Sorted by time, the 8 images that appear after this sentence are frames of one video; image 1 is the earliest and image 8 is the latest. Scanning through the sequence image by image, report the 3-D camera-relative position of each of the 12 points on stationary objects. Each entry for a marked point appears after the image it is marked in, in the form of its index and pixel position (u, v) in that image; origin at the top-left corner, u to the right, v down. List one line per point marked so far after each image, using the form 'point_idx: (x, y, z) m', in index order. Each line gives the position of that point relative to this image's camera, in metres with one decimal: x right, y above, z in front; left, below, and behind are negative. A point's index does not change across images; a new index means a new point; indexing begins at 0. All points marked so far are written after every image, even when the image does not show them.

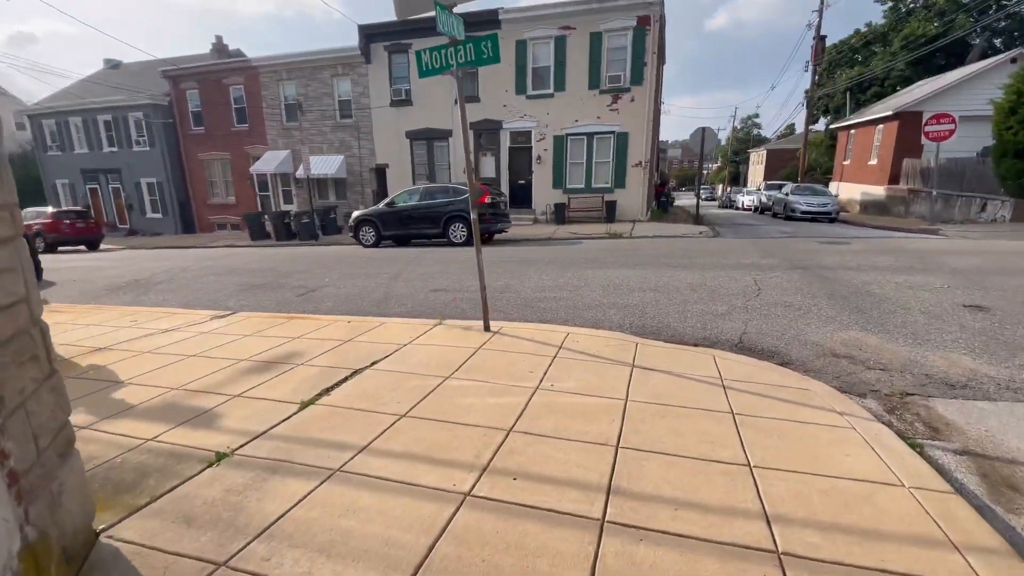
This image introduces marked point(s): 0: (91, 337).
0: (-5.5, -0.6, +6.1) m
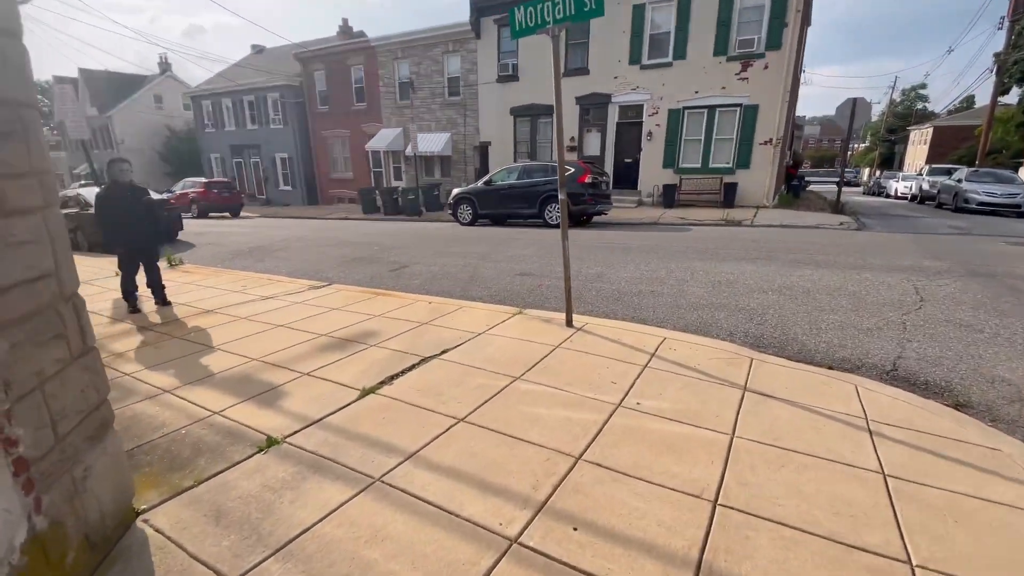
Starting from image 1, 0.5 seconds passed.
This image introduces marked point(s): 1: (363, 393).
0: (-4.3, -0.2, +6.6) m
1: (-1.2, -0.8, +3.7) m
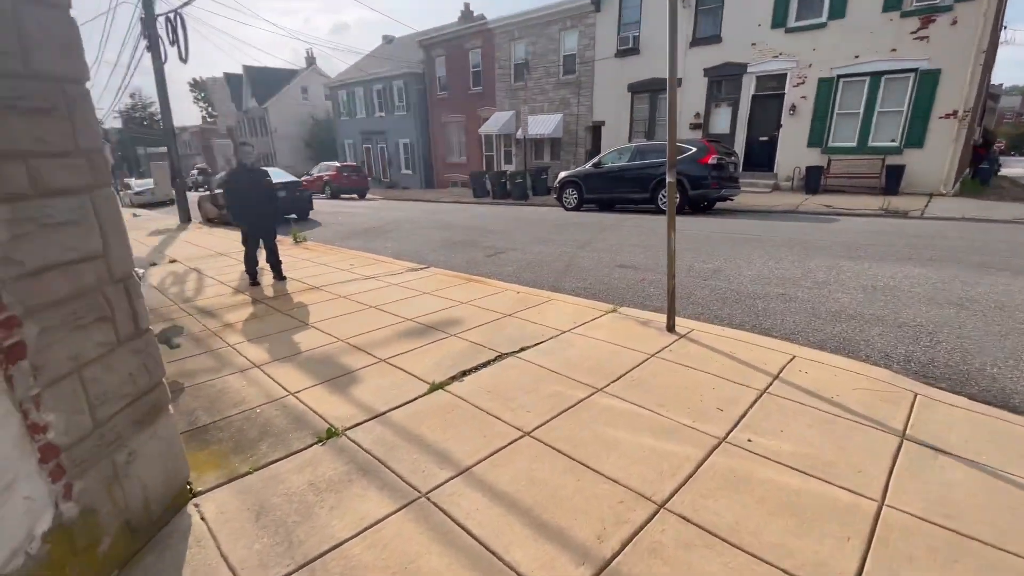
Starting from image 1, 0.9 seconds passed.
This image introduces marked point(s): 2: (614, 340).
0: (-3.0, +0.2, +7.0) m
1: (-0.6, -0.7, +3.5) m
2: (+0.9, -0.5, +4.2) m
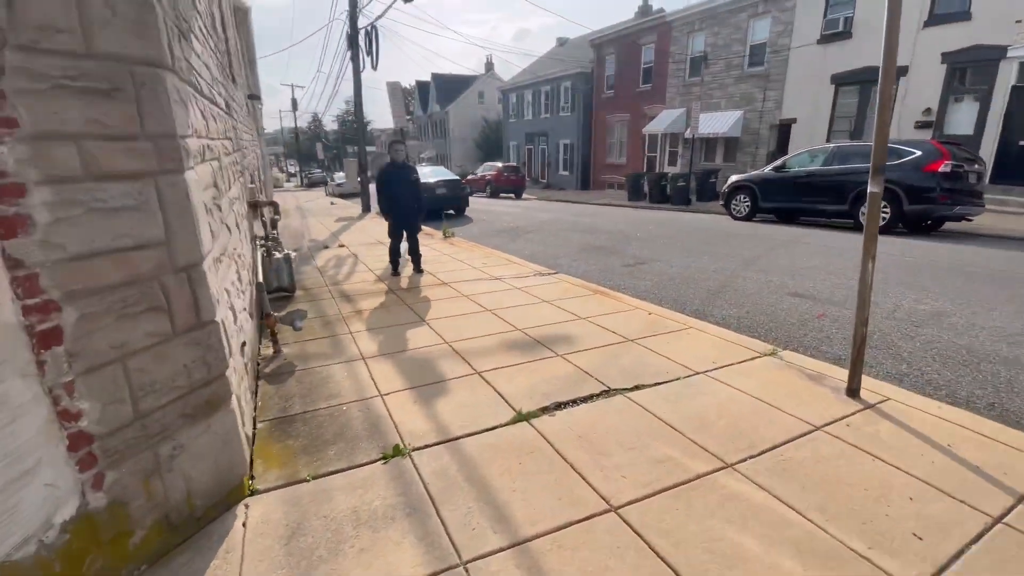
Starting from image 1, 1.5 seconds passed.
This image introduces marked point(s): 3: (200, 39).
0: (-1.0, +0.3, +7.1) m
1: (0.0, -0.8, +3.0) m
2: (+1.7, -0.7, +3.3) m
3: (-2.2, +1.7, +3.3) m
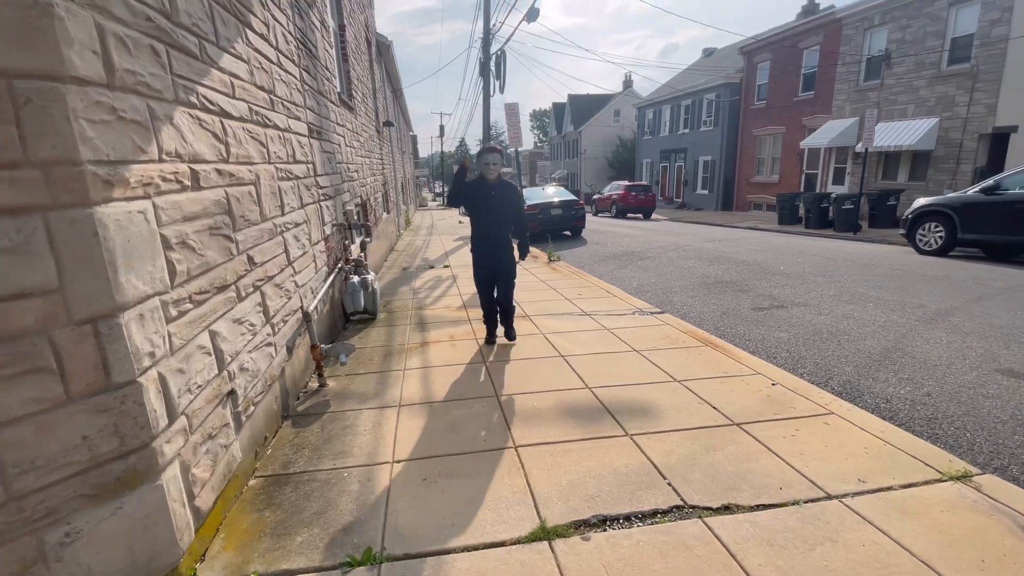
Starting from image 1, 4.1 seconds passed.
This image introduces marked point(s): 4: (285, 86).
0: (+0.3, -0.2, +6.5) m
1: (+0.1, -1.1, +2.2) m
2: (+1.8, -1.2, +2.0) m
3: (-1.8, +1.5, +3.2) m
4: (-1.9, +1.7, +4.0) m
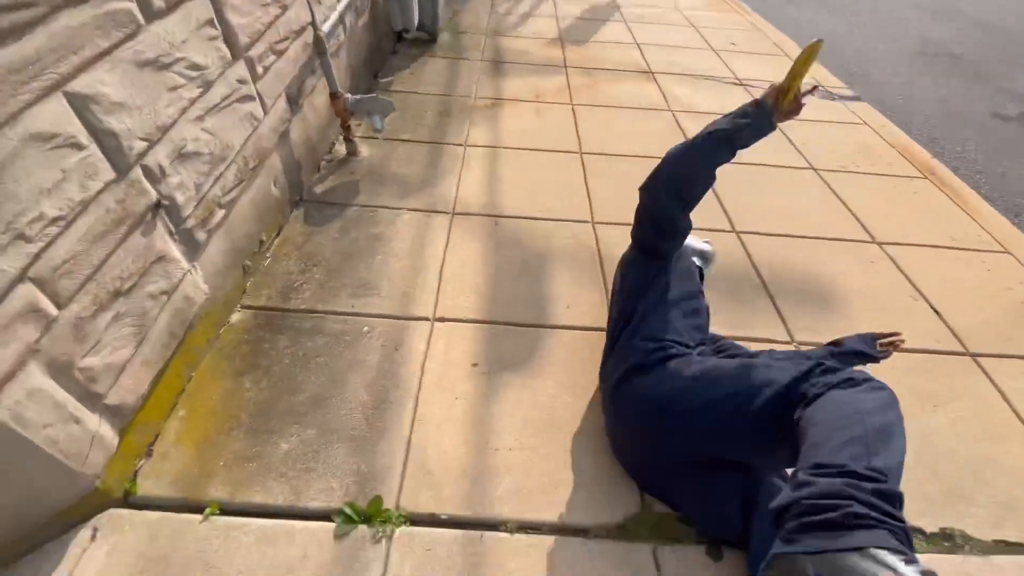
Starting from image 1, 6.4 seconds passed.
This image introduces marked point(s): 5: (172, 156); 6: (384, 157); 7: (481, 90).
0: (+1.4, +2.3, +4.5) m
1: (+0.4, -0.7, +1.4) m
2: (+2.0, -1.1, +1.1) m
3: (-1.0, +2.4, +0.9) m
4: (-1.0, +3.0, +1.5) m
5: (-1.1, +0.4, +1.5) m
6: (-0.8, +0.8, +2.9) m
7: (-0.2, +1.5, +3.6) m
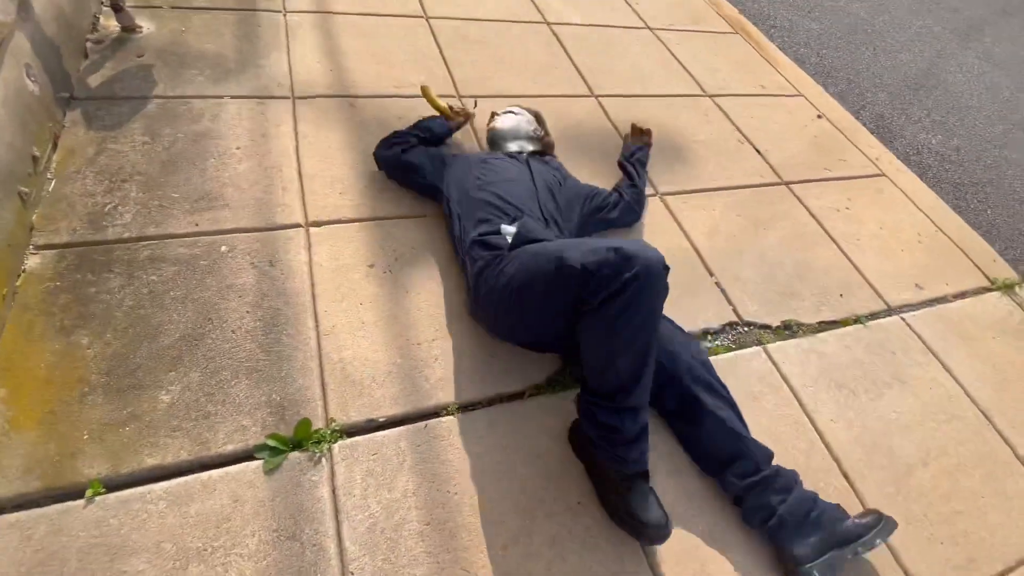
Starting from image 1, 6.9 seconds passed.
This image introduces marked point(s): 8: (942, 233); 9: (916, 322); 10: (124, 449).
0: (-0.2, +3.3, +4.0) m
1: (+0.2, -0.3, +1.5) m
2: (+1.8, -0.5, +1.8) m
3: (-1.3, +2.4, 0.0) m
4: (-1.6, +3.1, +0.4) m
5: (-1.4, +0.5, +0.9) m
6: (-1.6, +1.2, +2.2) m
7: (-1.4, +2.1, +2.9) m
8: (+2.2, +0.3, +2.4) m
9: (+1.7, -0.1, +2.0) m
10: (-1.0, -0.4, +1.2) m
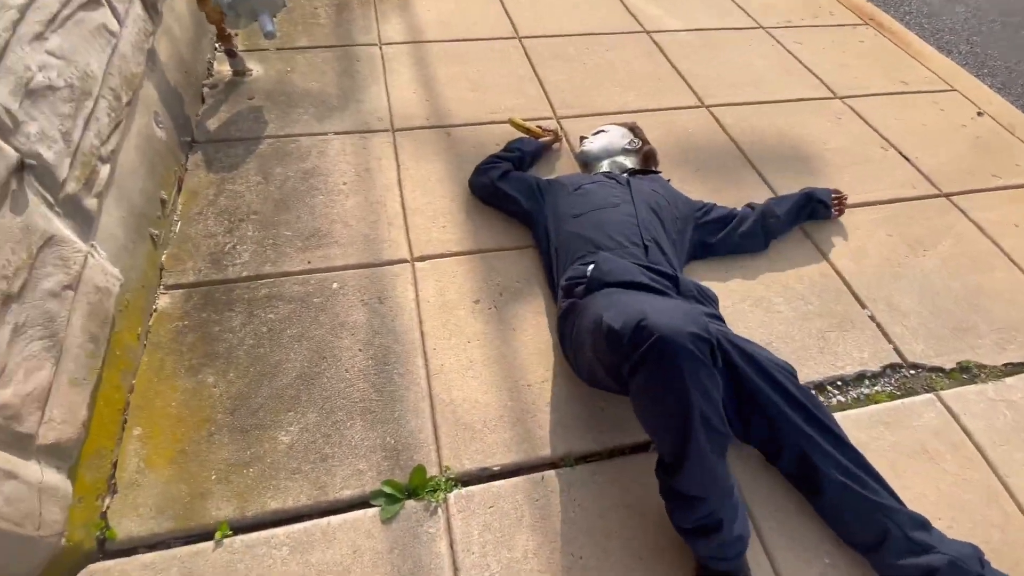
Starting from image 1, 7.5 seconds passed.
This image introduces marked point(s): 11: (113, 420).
0: (+0.5, +3.2, +3.9) m
1: (+0.5, -0.4, +1.4) m
2: (+2.2, -0.5, +1.4) m
3: (-1.2, +2.2, +0.1) m
4: (-1.4, +2.9, +0.5) m
5: (-1.1, +0.4, +1.0) m
6: (-1.1, +1.1, +2.3) m
7: (-0.8, +2.0, +2.9) m
8: (+2.7, +0.2, +2.0) m
9: (+2.1, -0.2, +1.6) m
10: (-0.6, -0.5, +1.2) m
11: (-1.2, -0.4, +1.4) m
